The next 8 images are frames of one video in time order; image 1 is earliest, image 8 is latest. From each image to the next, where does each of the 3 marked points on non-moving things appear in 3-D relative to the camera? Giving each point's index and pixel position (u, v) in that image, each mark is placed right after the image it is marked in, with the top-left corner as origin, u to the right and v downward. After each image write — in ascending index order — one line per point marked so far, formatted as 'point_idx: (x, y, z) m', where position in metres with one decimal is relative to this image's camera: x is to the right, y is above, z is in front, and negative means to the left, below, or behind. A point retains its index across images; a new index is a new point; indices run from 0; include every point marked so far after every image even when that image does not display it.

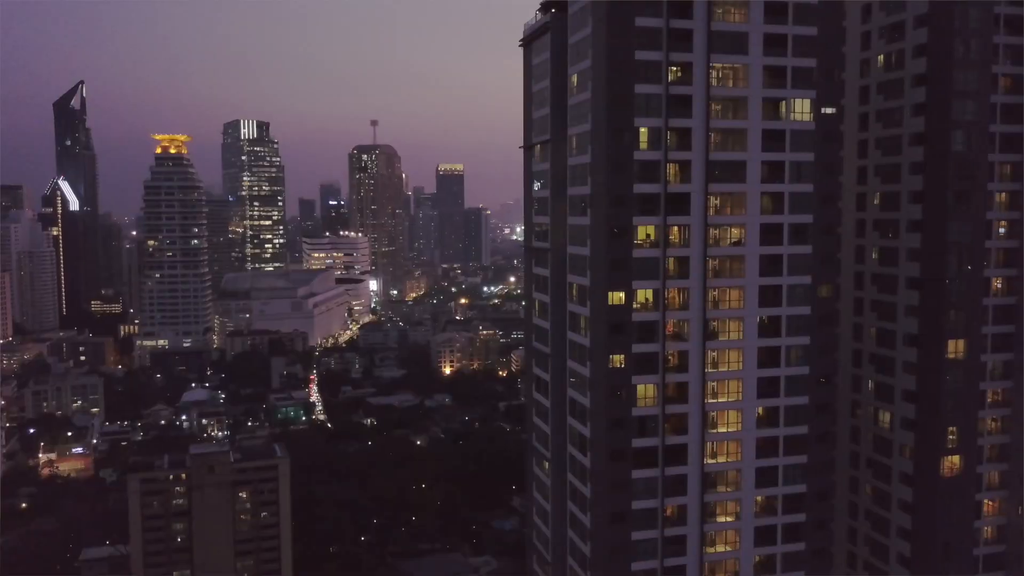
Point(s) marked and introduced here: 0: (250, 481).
0: (-4.3, -3.4, +12.9) m
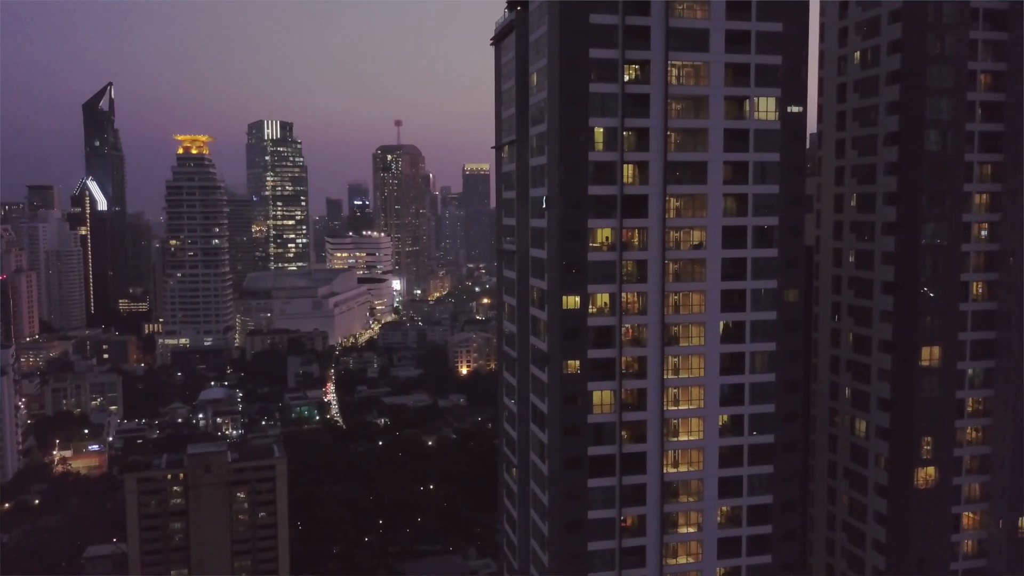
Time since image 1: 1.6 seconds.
0: (-4.5, -3.4, +12.9) m
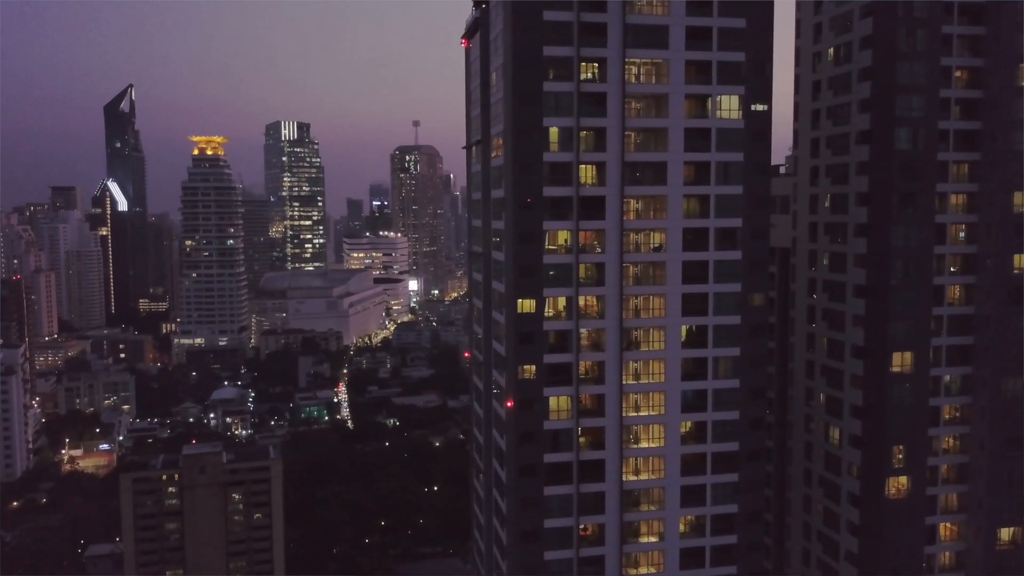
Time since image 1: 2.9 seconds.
0: (-4.7, -3.4, +12.9) m
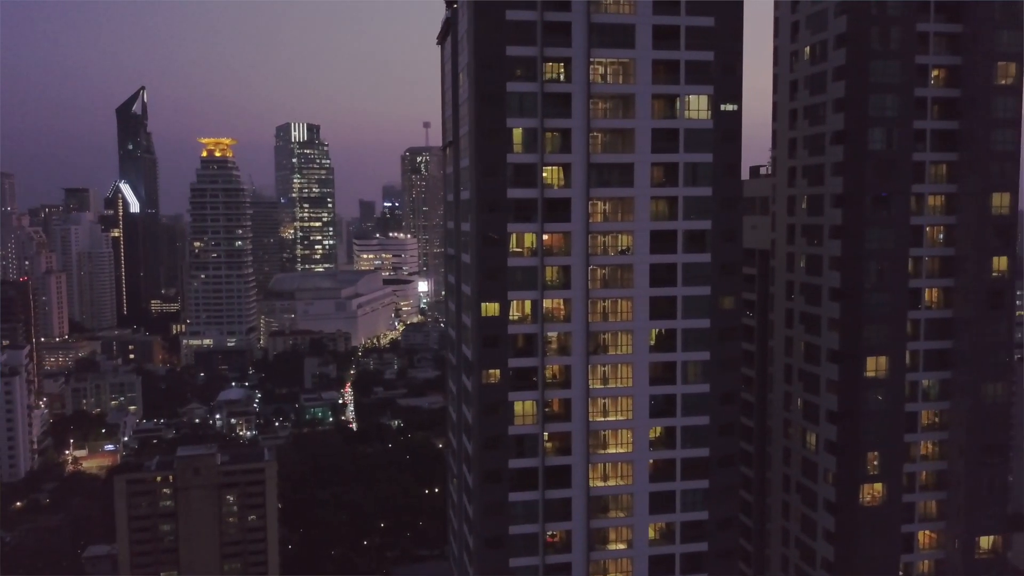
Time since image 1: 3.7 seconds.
0: (-4.8, -3.4, +12.9) m
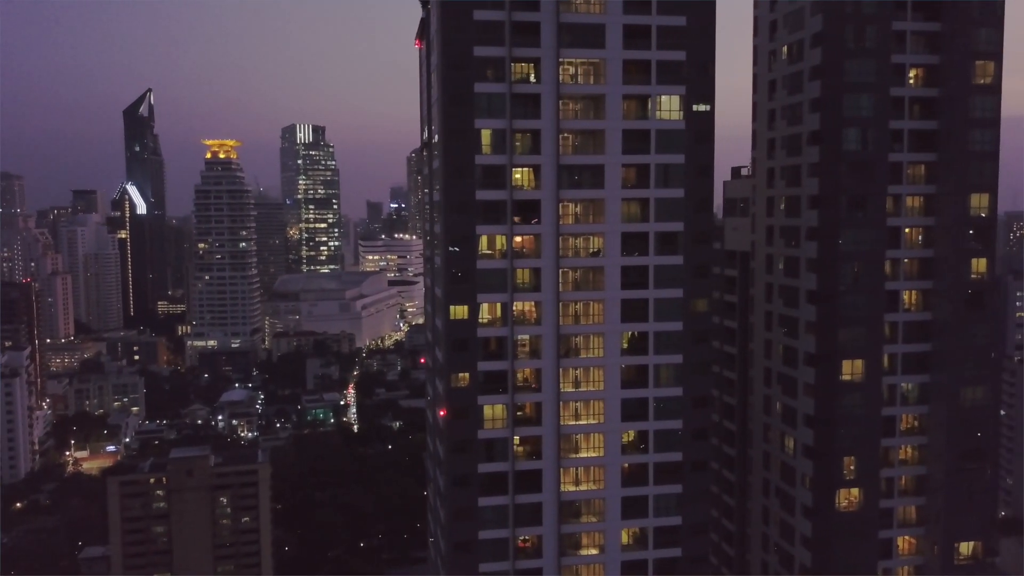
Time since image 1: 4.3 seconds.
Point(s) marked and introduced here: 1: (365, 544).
0: (-5.0, -3.5, +12.9) m
1: (-3.5, -5.8, +16.7) m
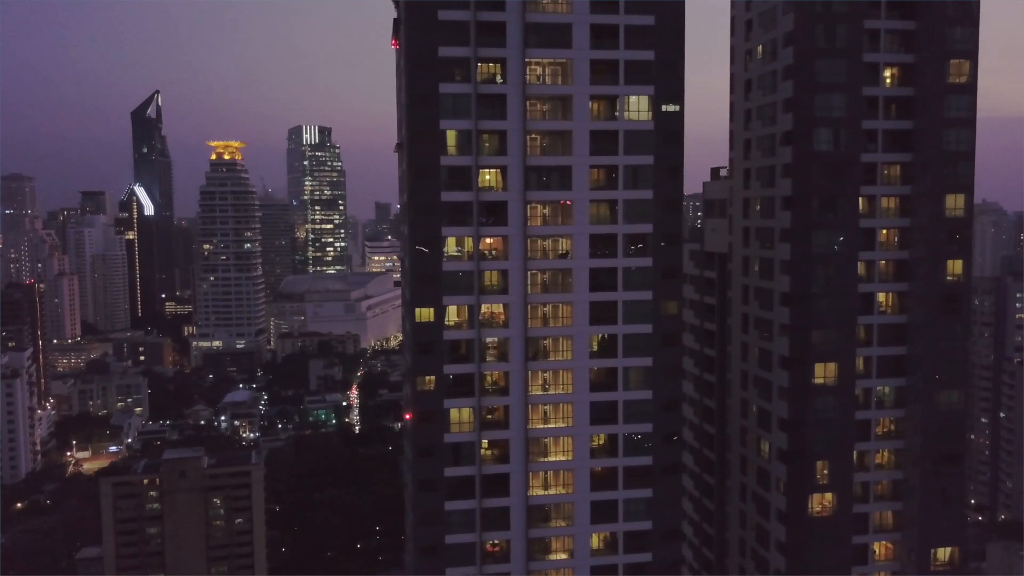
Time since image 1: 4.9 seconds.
0: (-5.2, -3.5, +12.9) m
1: (-3.6, -5.9, +16.6) m
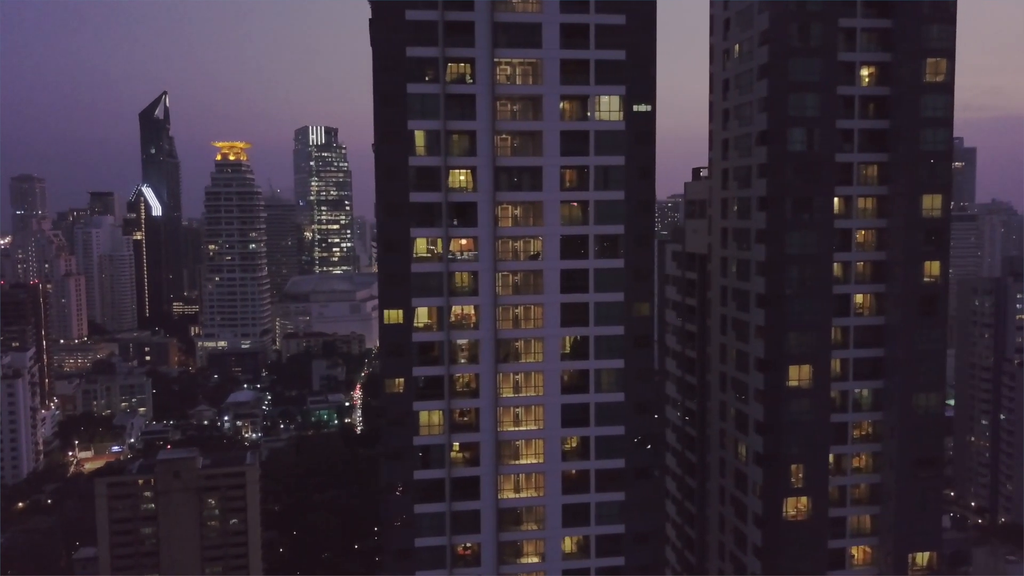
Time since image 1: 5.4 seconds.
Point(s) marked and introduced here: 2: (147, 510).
0: (-5.3, -3.5, +12.9) m
1: (-3.7, -5.9, +16.6) m
2: (-6.4, -3.8, +12.5) m
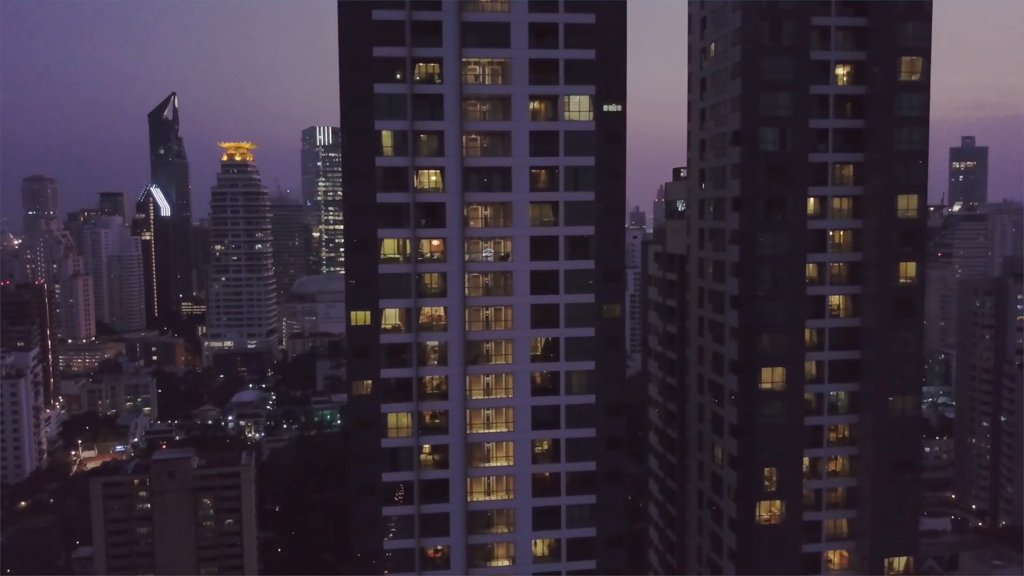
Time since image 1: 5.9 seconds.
0: (-5.5, -3.5, +12.9) m
1: (-3.8, -5.9, +16.6) m
2: (-6.6, -3.8, +12.5) m
